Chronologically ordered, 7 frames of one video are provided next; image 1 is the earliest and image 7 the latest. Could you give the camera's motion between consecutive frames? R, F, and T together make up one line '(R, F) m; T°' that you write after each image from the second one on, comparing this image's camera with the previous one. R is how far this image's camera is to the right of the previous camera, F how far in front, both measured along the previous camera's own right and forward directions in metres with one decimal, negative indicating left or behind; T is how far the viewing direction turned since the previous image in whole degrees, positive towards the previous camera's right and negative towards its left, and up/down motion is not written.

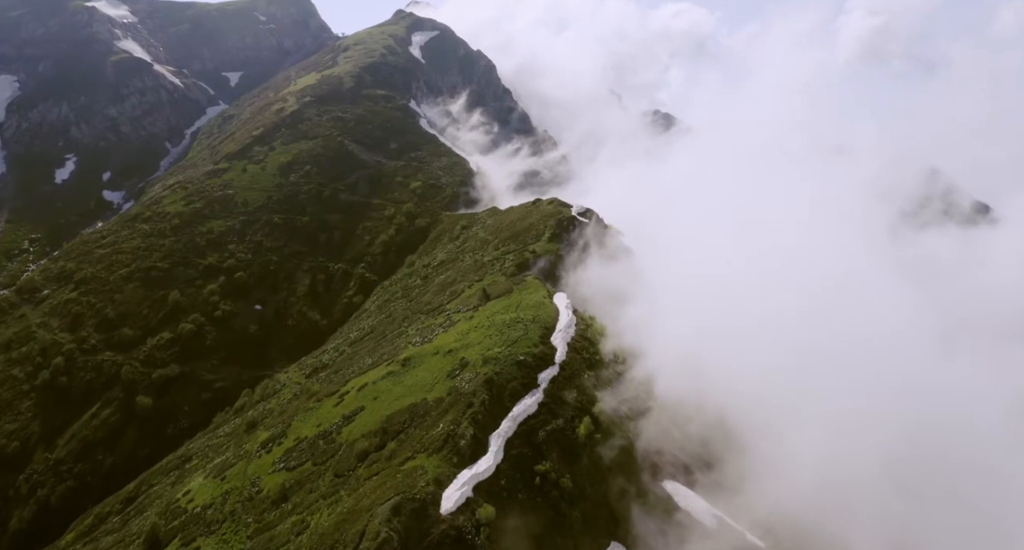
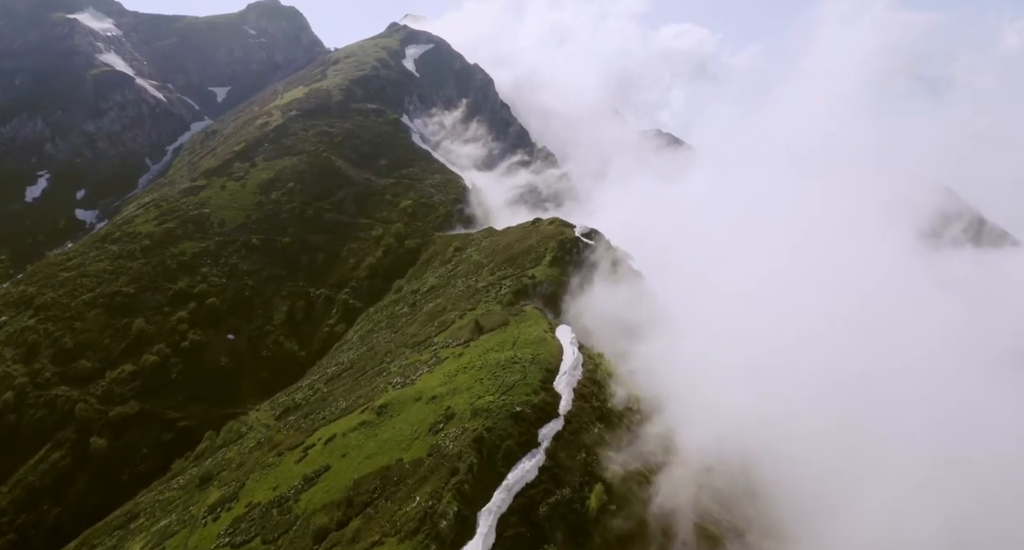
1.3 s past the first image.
(+0.4, +12.9) m; 0°
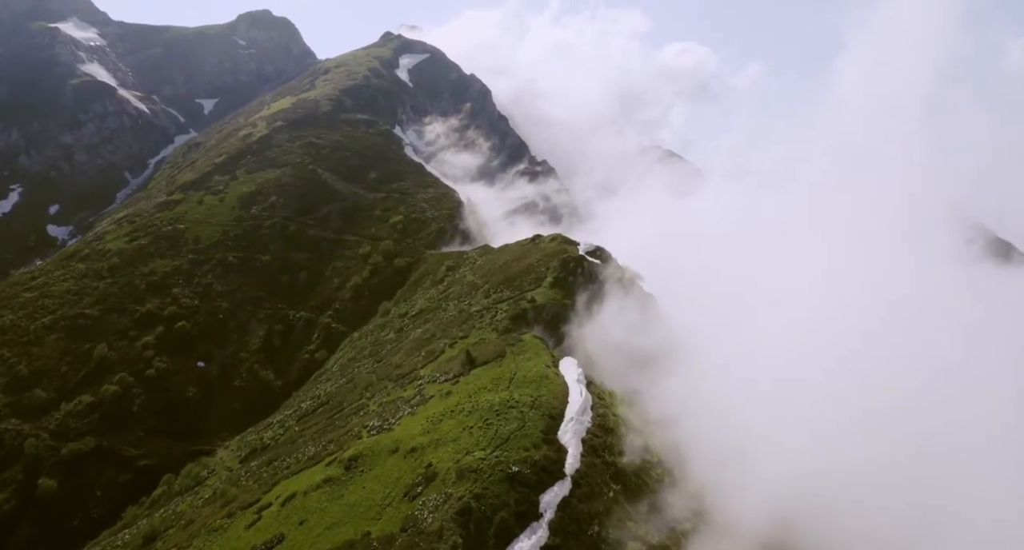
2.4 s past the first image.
(+0.3, +11.6) m; 0°
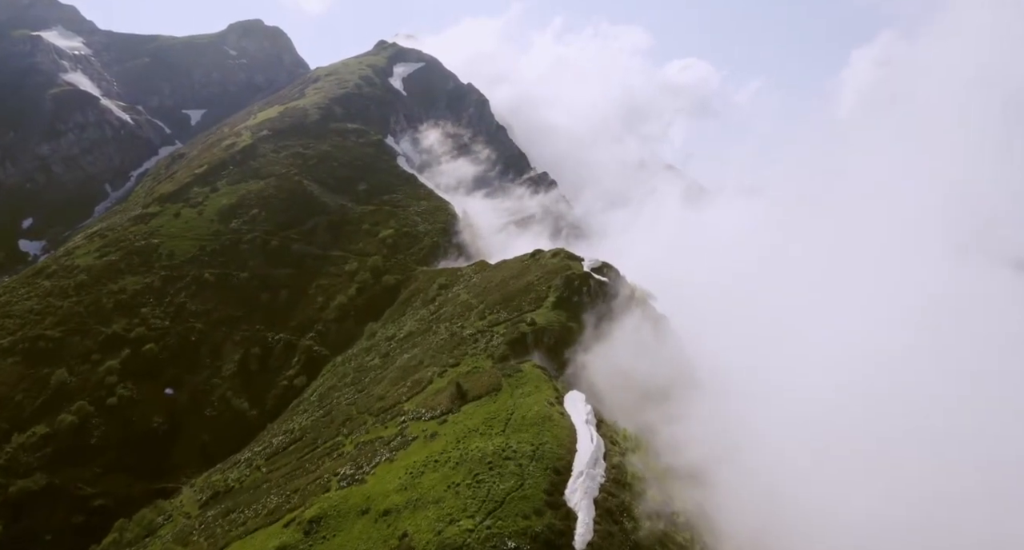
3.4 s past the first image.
(+0.2, +10.3) m; 0°
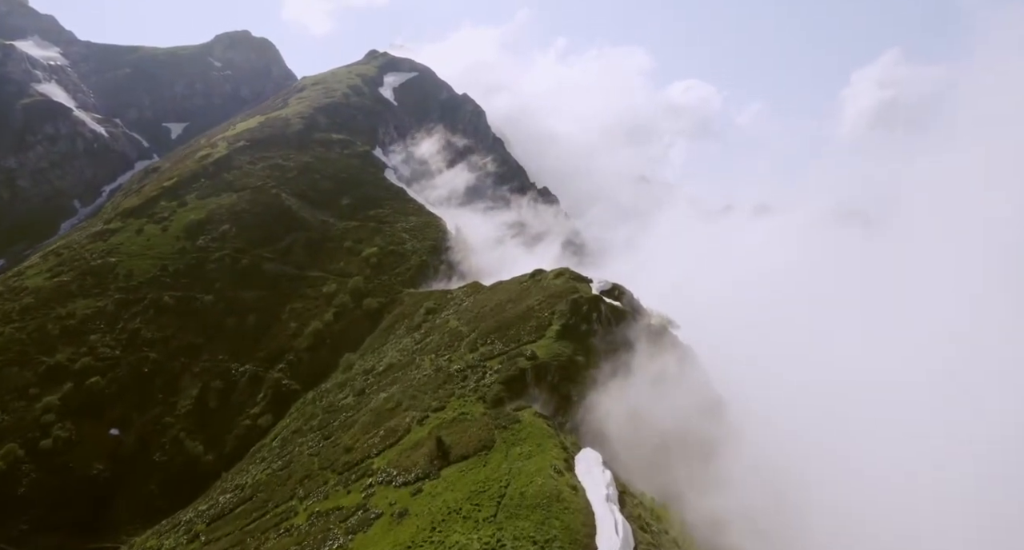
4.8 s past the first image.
(+0.2, +14.0) m; 0°
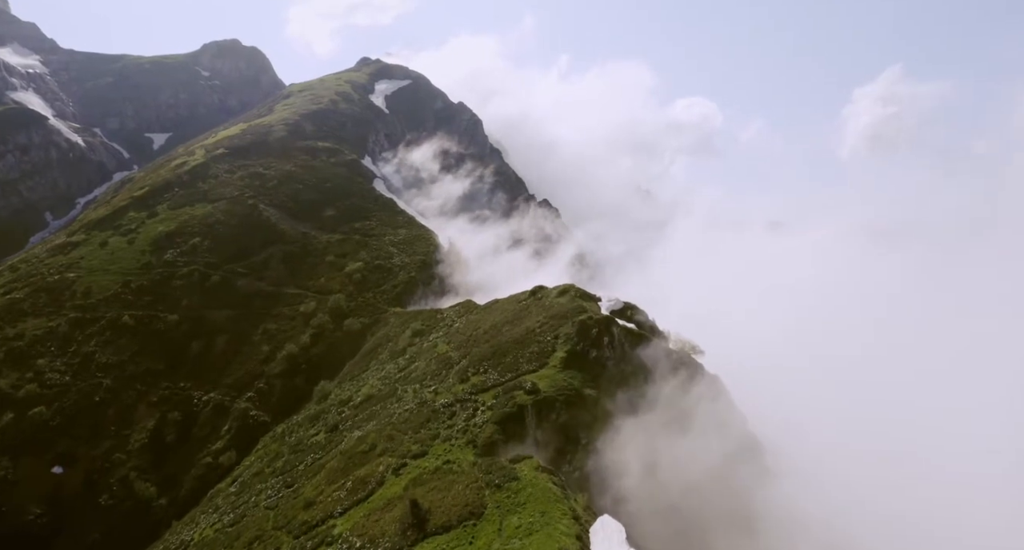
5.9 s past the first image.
(+0.1, +11.2) m; 0°
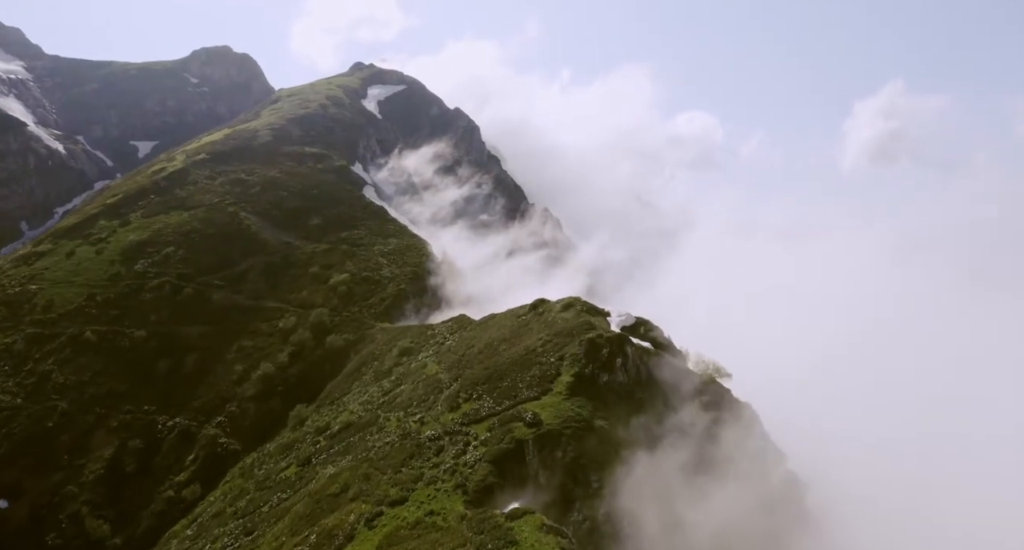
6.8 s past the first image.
(+0.1, +8.6) m; 0°
